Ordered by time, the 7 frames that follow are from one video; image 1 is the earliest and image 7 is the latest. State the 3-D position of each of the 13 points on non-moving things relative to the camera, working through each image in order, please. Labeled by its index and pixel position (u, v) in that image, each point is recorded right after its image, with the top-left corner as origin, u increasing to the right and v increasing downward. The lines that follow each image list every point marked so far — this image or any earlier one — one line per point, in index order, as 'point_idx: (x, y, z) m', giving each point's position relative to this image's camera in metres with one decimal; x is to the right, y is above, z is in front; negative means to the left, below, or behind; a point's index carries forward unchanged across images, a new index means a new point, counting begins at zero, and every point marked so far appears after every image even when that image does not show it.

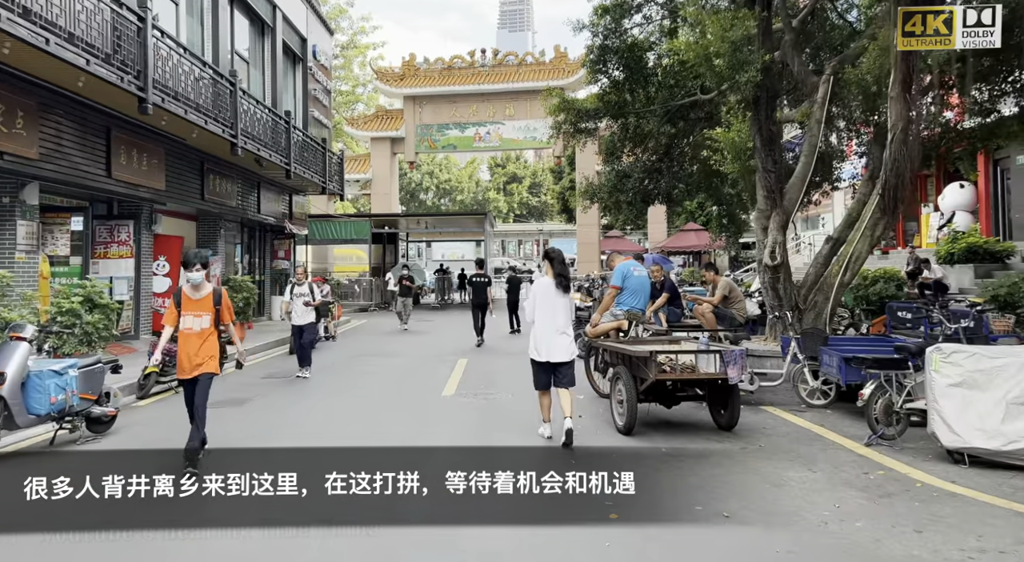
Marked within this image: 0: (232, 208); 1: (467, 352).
0: (-6.4, +1.7, +15.7) m
1: (-0.9, -1.4, +14.2) m
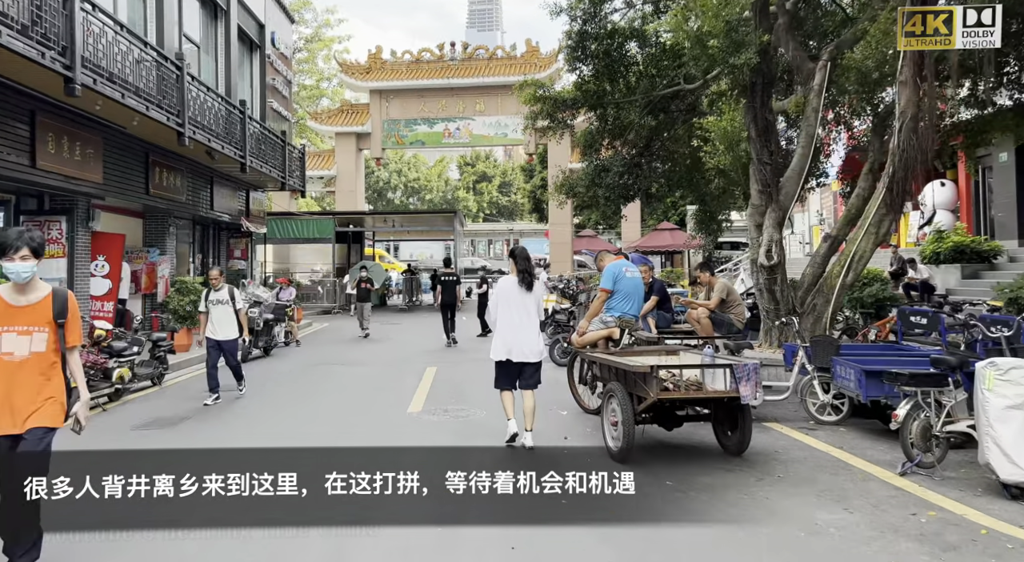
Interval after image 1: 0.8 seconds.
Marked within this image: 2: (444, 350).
0: (-7.0, +1.6, +14.6) m
1: (-1.4, -1.4, +13.3) m
2: (-1.4, -1.4, +14.9) m
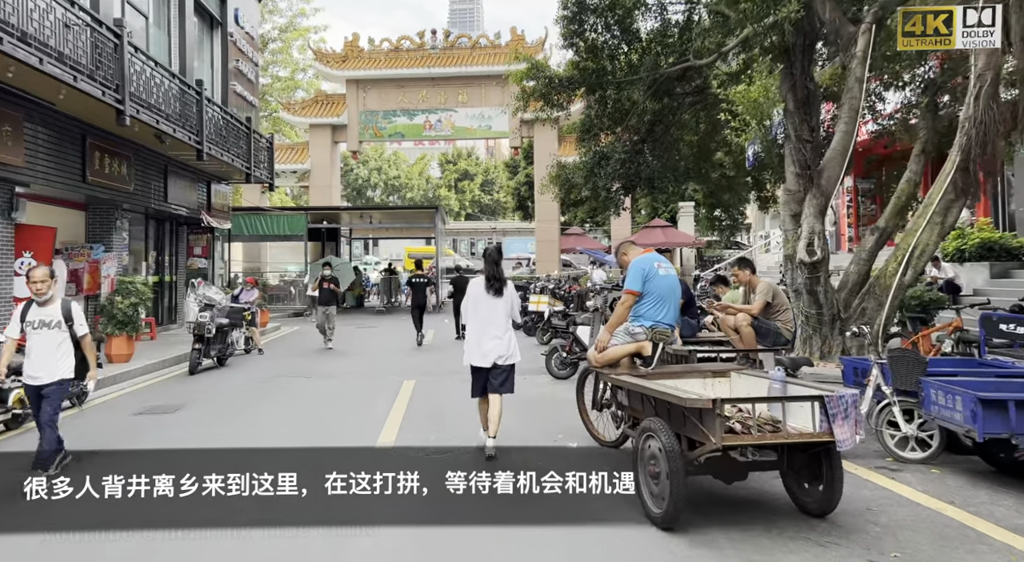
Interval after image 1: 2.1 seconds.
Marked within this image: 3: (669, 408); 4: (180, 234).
0: (-7.2, +1.6, +13.0) m
1: (-1.6, -1.4, +11.9) m
2: (-1.7, -1.4, +13.5) m
3: (+0.9, -0.7, +3.8) m
4: (-8.1, +1.2, +16.8) m
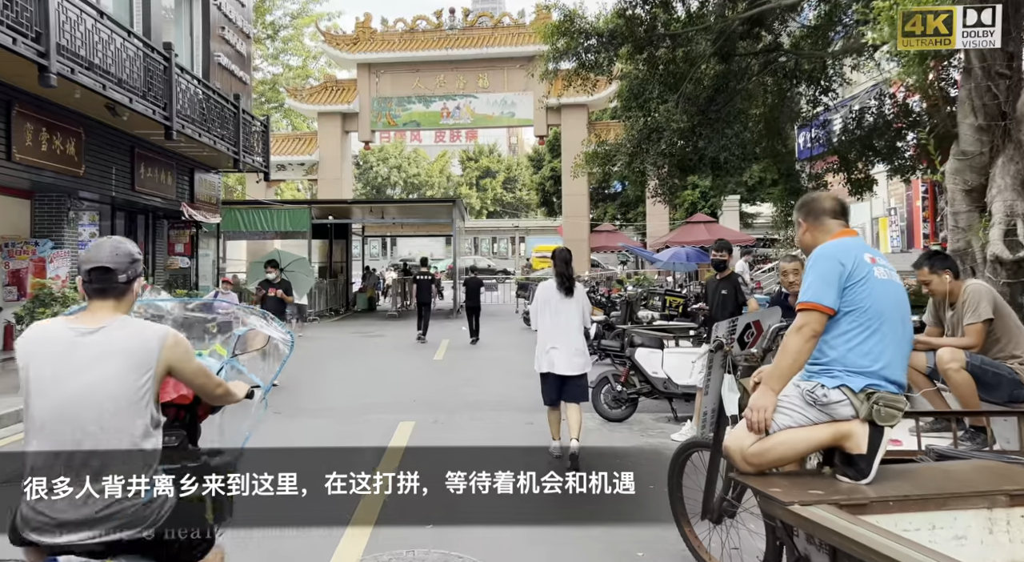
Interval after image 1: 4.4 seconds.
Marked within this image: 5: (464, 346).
0: (-6.8, +1.6, +10.8) m
1: (-1.2, -1.5, +9.5) m
2: (-1.2, -1.4, +11.2) m
3: (+1.0, -0.8, +1.4) m
4: (-7.5, +1.1, +14.6) m
5: (-1.0, -1.4, +14.8) m
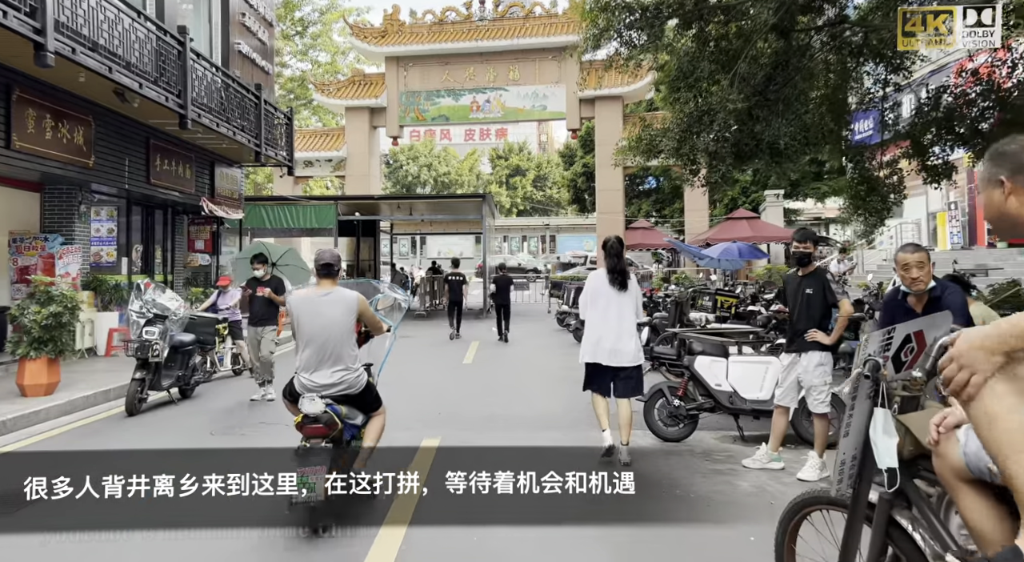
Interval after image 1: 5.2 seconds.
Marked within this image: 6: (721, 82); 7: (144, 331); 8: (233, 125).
0: (-6.2, +1.6, +10.2) m
1: (-0.8, -1.4, +8.7) m
2: (-0.7, -1.4, +10.4) m
3: (+1.2, -0.7, +0.5) m
4: (-6.8, +1.2, +14.1) m
5: (-0.4, -1.3, +14.0) m
6: (+2.9, +2.8, +9.6) m
7: (-3.8, -0.5, +7.2) m
8: (-5.2, +2.9, +12.9) m
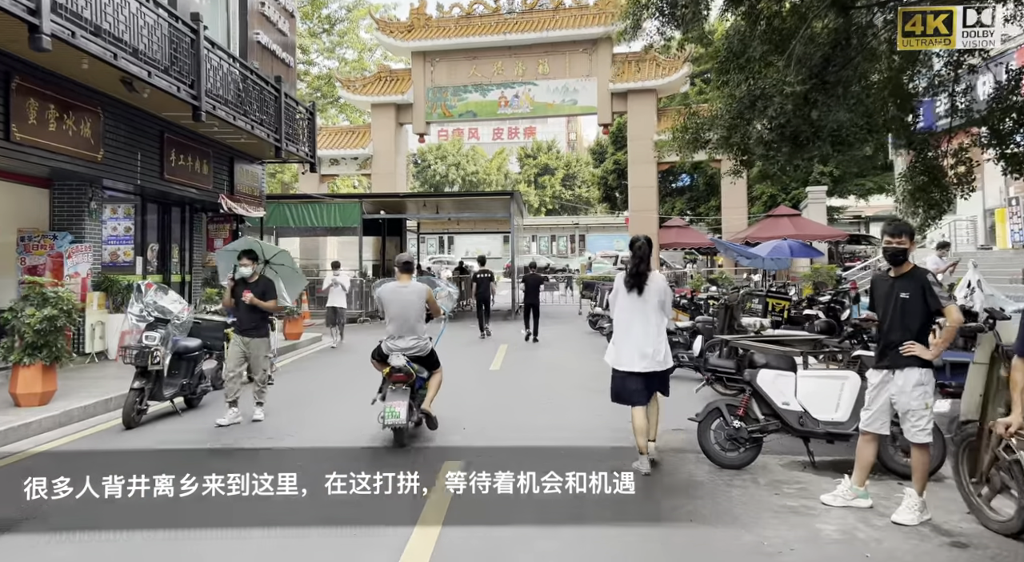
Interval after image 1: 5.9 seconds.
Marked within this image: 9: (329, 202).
0: (-5.8, +1.6, +9.8) m
1: (-0.4, -1.5, +8.0) m
2: (-0.2, -1.4, +9.6) m
3: (+1.2, -0.8, -0.3) m
4: (-6.2, +1.2, +13.6) m
5: (+0.2, -1.3, +13.3) m
6: (+3.3, +2.8, +8.8) m
7: (-3.5, -0.5, +6.6) m
8: (-4.7, +2.9, +12.3) m
9: (-5.2, +2.2, +19.5) m
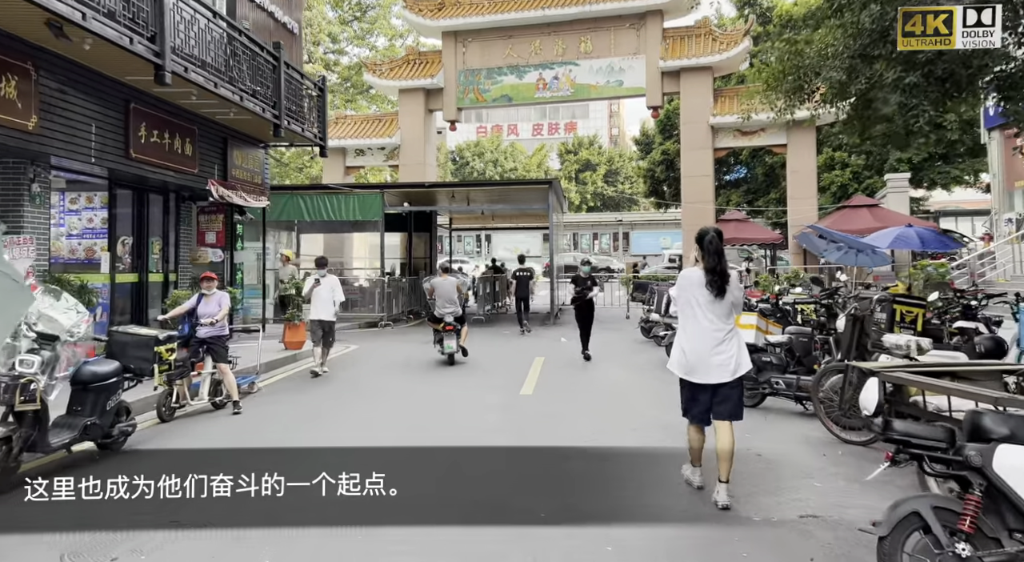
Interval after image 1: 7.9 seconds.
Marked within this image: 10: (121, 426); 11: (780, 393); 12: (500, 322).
0: (-5.4, +1.6, +7.9) m
1: (-0.1, -1.5, +5.8) m
2: (+0.2, -1.4, +7.5) m
3: (+1.0, -0.8, -2.5) m
4: (-5.6, +1.2, +11.8) m
5: (+0.8, -1.4, +11.1) m
6: (+3.7, +2.7, +6.4) m
7: (-3.3, -0.5, +4.6) m
8: (-4.1, +2.9, +10.4) m
9: (-4.2, +2.2, +17.6) m
10: (-3.1, -1.1, +5.4) m
11: (+2.6, -1.1, +6.5) m
12: (-0.4, -1.2, +16.4) m
